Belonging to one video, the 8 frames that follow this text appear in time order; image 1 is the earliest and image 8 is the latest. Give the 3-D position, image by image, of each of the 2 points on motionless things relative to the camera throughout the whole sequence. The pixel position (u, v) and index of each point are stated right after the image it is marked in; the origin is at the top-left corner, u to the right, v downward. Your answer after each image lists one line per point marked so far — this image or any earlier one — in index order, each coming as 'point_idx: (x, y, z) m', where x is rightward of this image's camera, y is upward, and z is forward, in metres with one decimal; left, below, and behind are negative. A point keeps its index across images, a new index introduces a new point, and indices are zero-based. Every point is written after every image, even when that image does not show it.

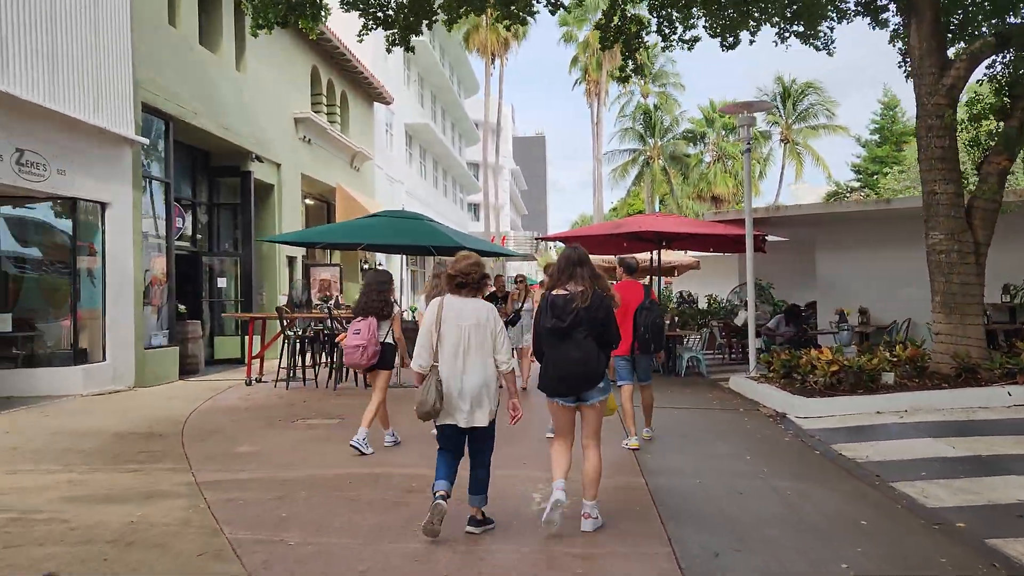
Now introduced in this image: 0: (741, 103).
0: (+3.3, +2.7, +11.9) m
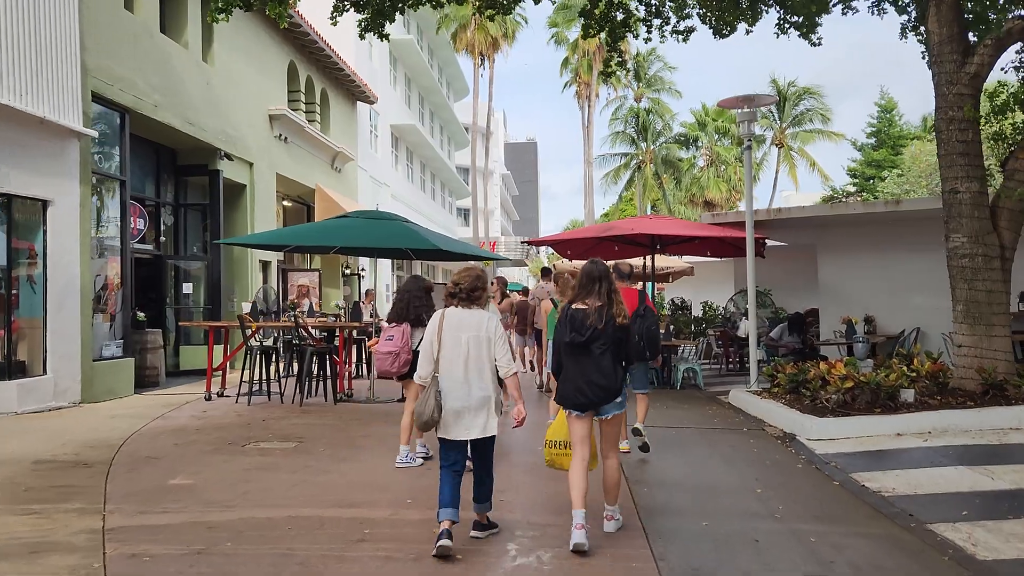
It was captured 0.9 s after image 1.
0: (+3.1, +2.6, +11.1) m
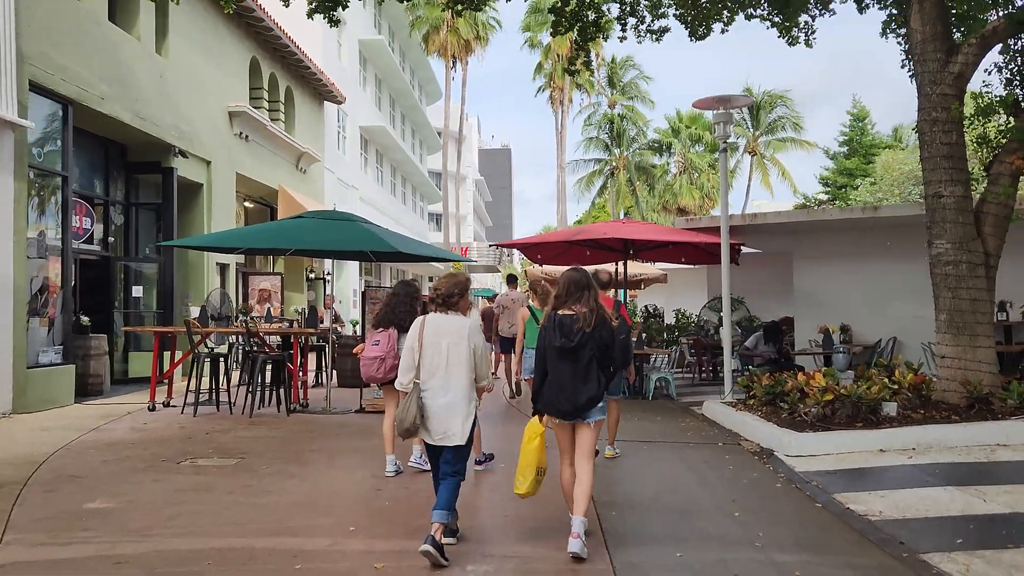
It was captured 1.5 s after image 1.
0: (+2.7, +2.5, +10.7) m
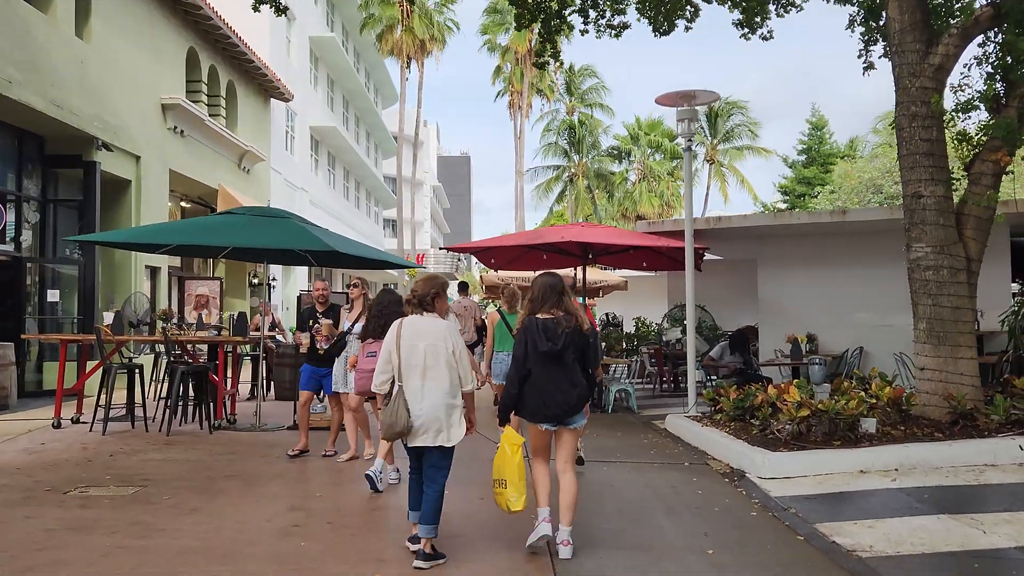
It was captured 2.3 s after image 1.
0: (+2.1, +2.4, +10.1) m
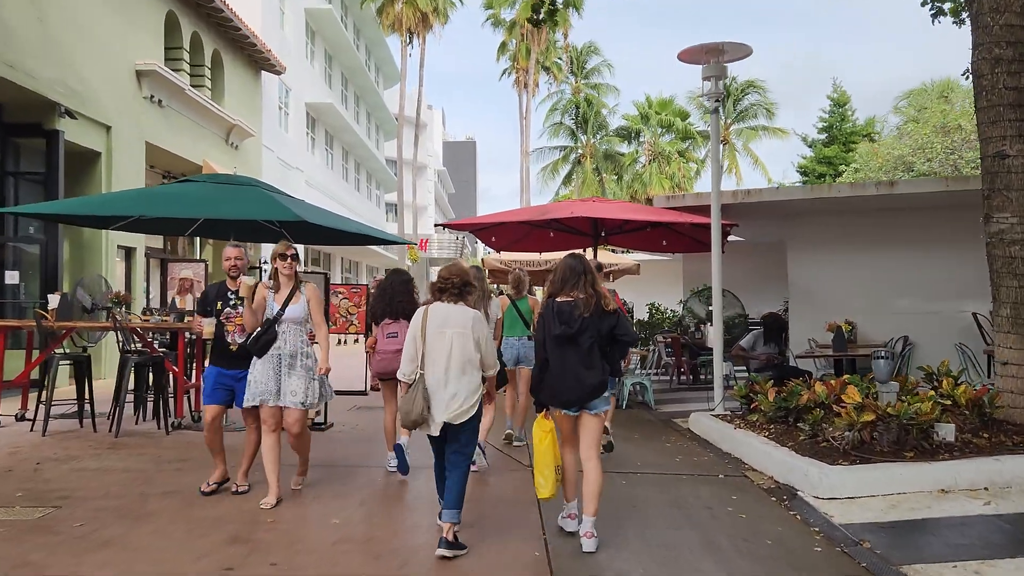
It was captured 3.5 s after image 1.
0: (+2.1, +2.6, +8.9) m
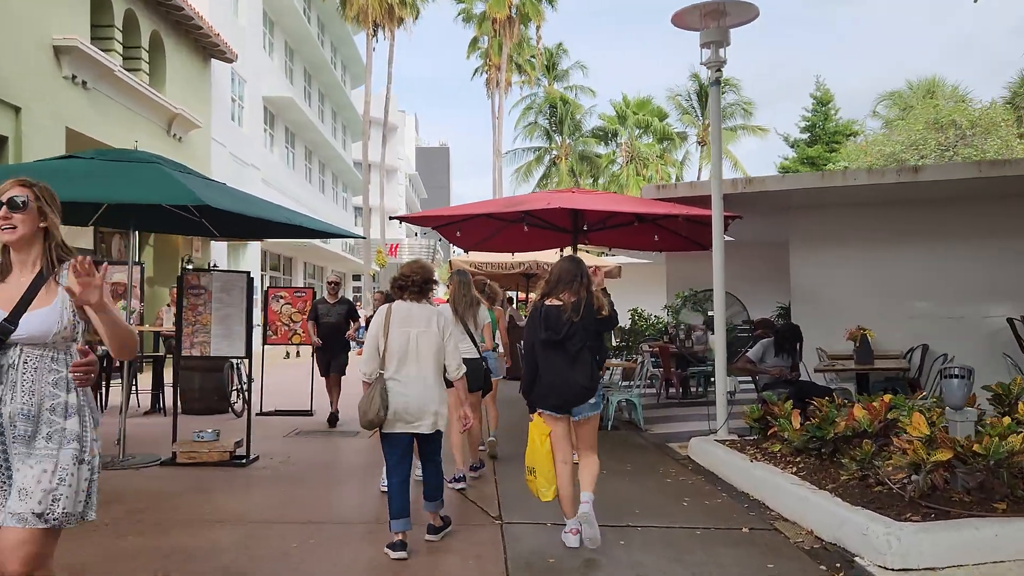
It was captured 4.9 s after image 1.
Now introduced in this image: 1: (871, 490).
0: (+1.8, +2.6, +7.6) m
1: (+2.0, -1.1, +4.5) m
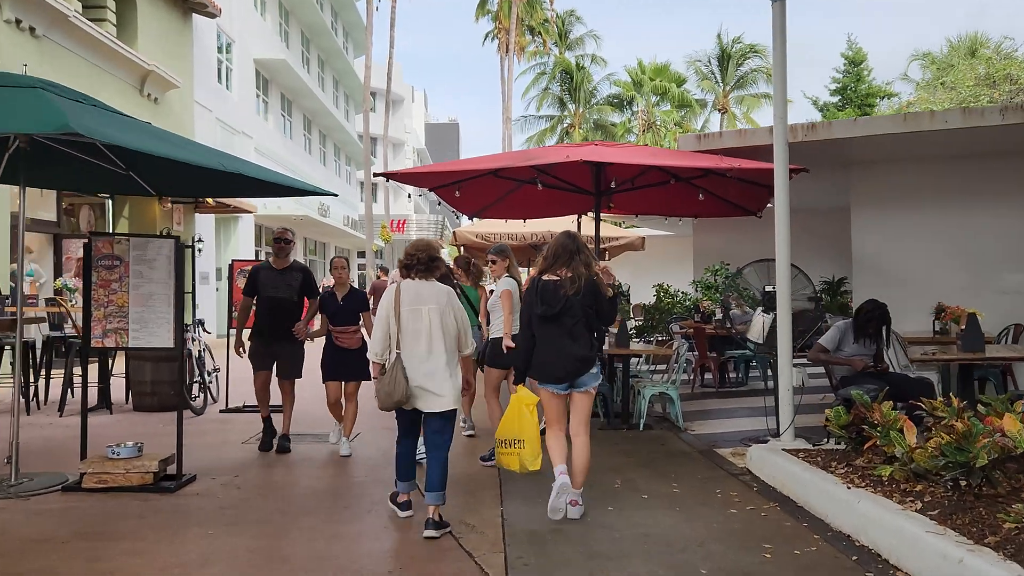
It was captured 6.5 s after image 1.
0: (+1.9, +2.8, +6.0) m
1: (+2.0, -0.9, +3.0) m
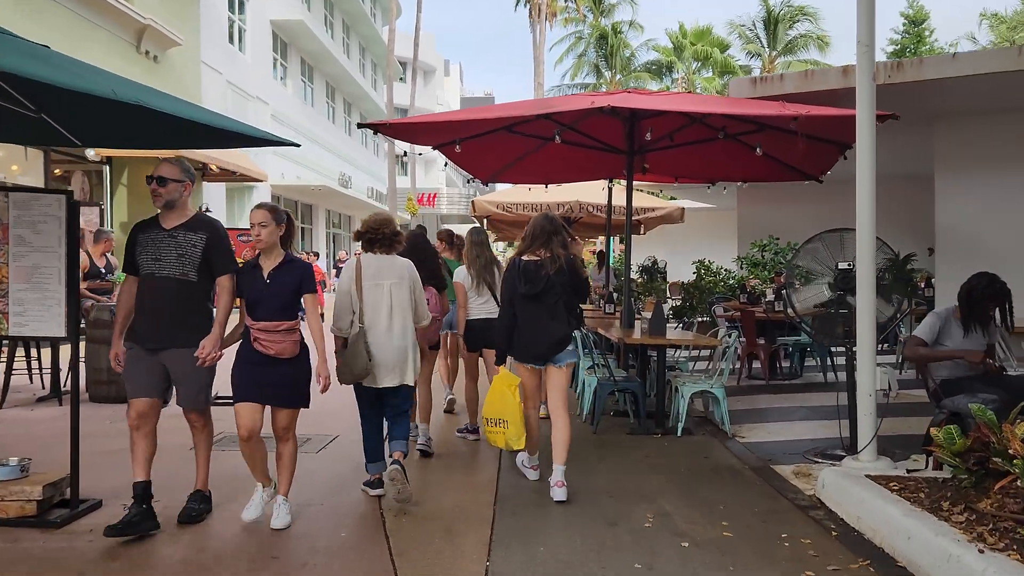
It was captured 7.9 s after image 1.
0: (+1.9, +3.0, +4.6) m
1: (+1.9, -0.9, +1.7) m
